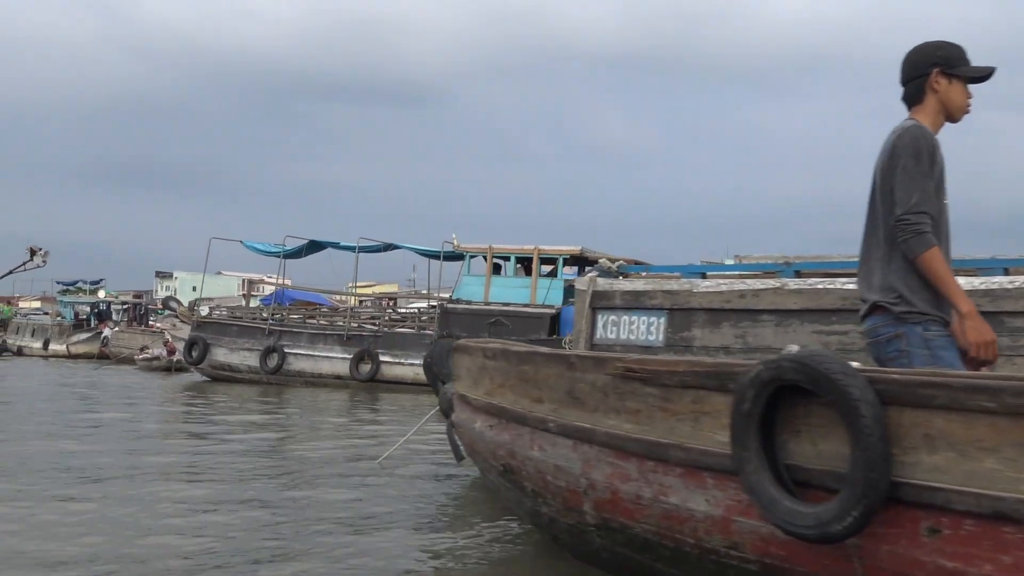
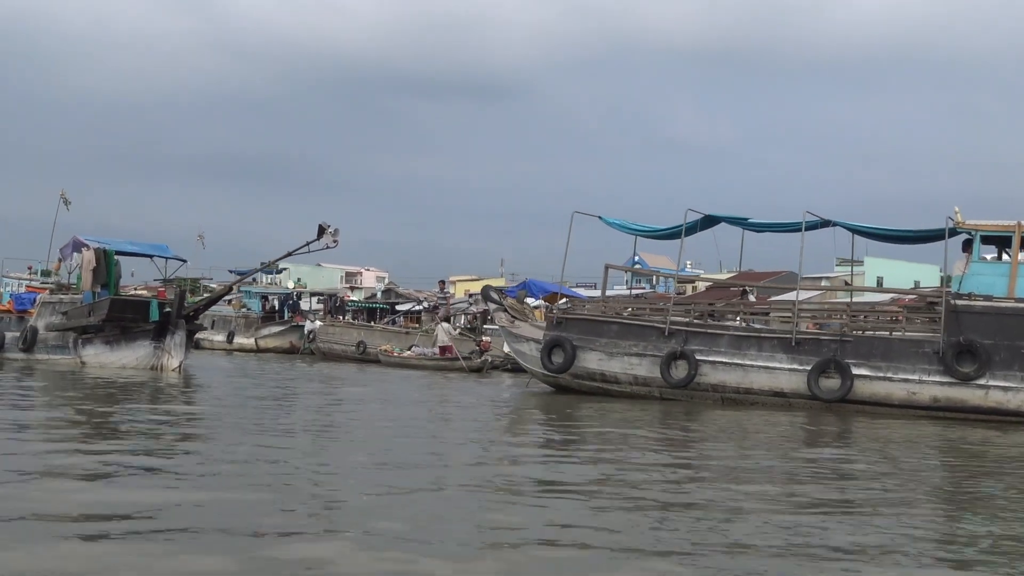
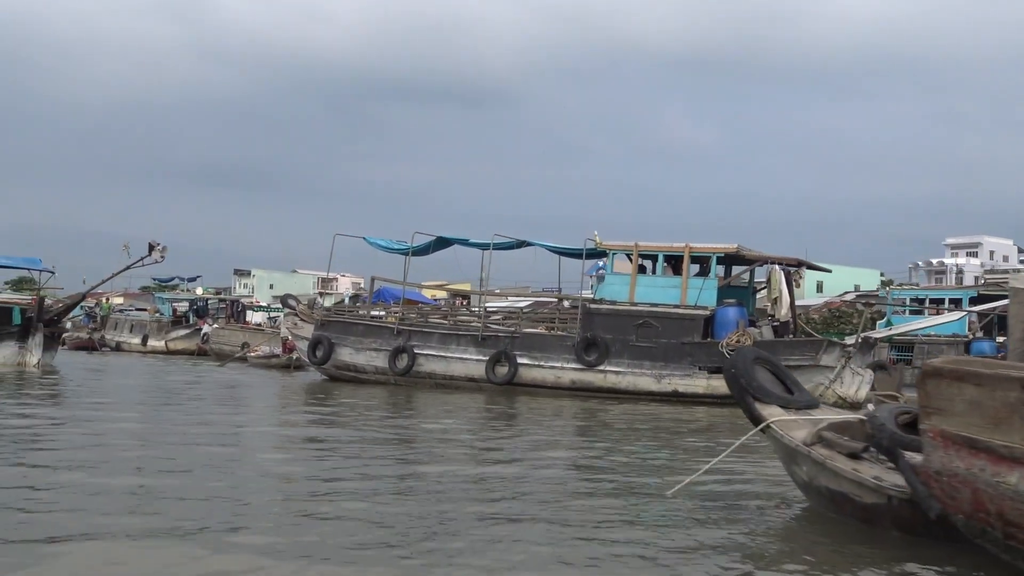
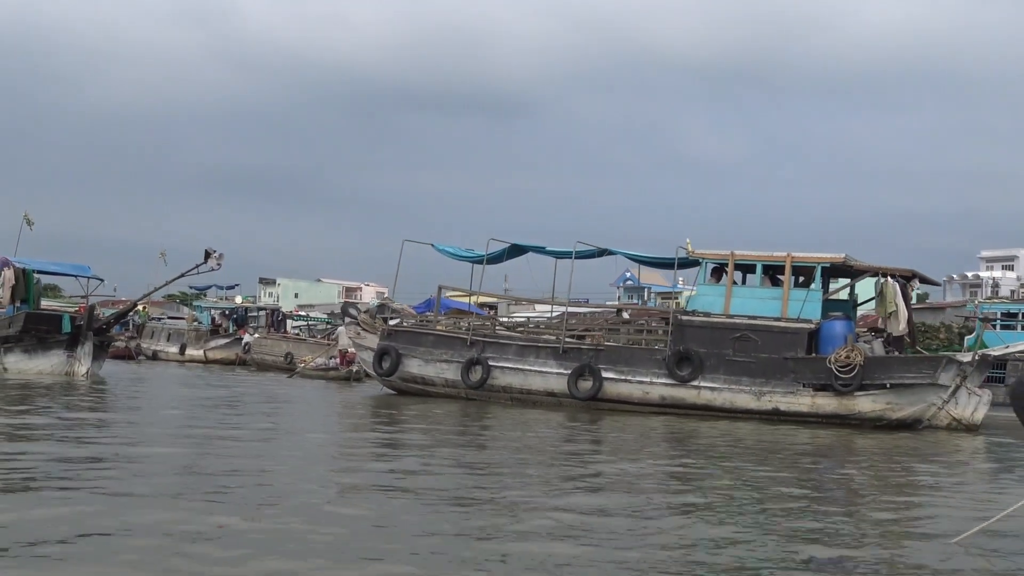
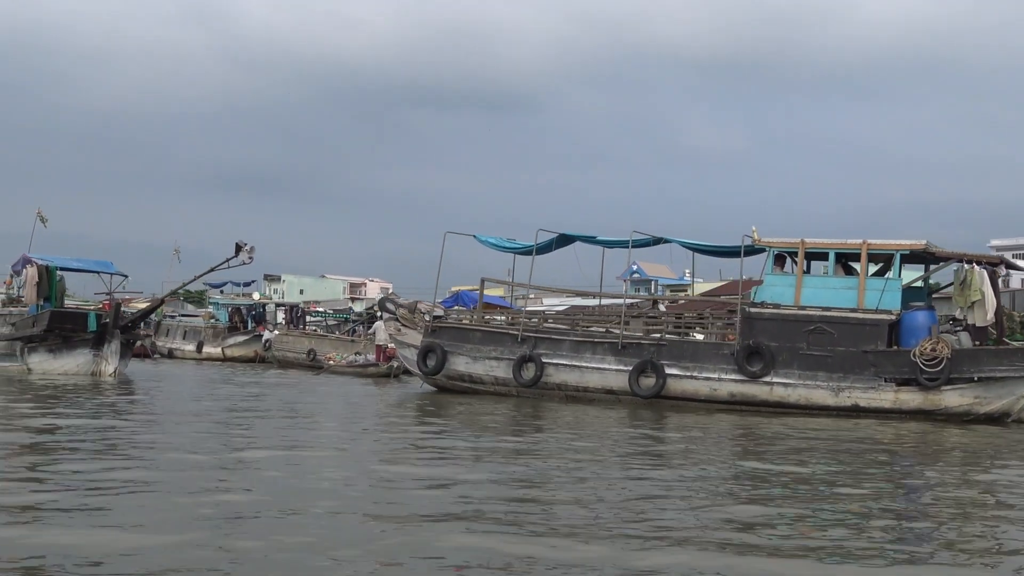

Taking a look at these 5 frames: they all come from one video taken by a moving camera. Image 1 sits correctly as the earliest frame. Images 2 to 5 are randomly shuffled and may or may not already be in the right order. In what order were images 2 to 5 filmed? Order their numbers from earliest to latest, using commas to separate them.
3, 4, 5, 2
